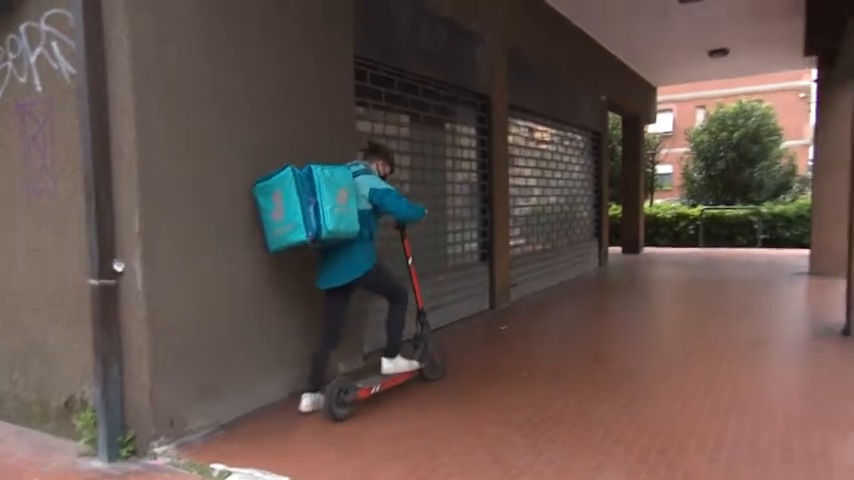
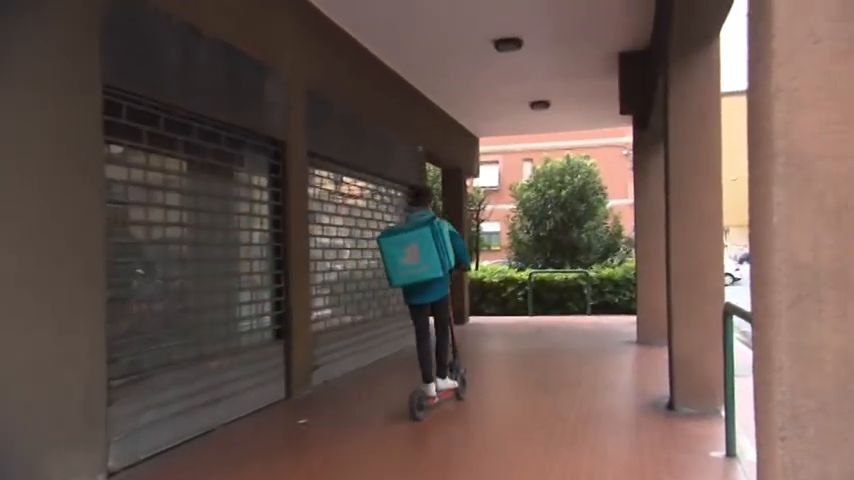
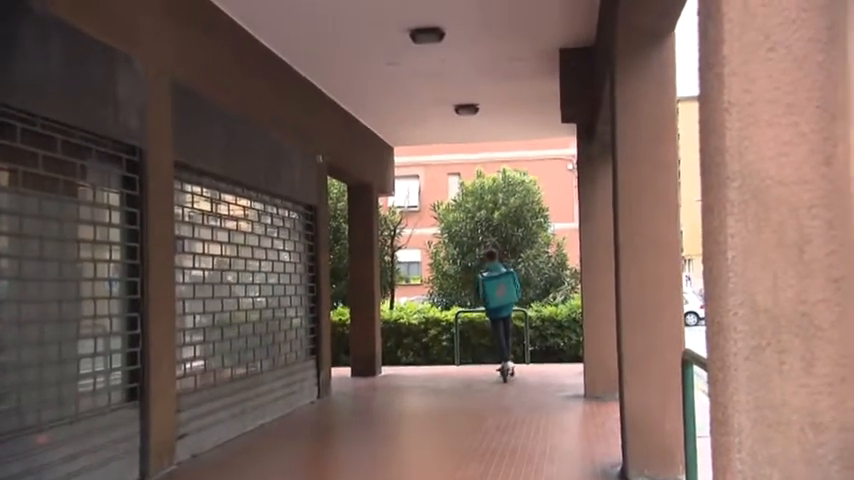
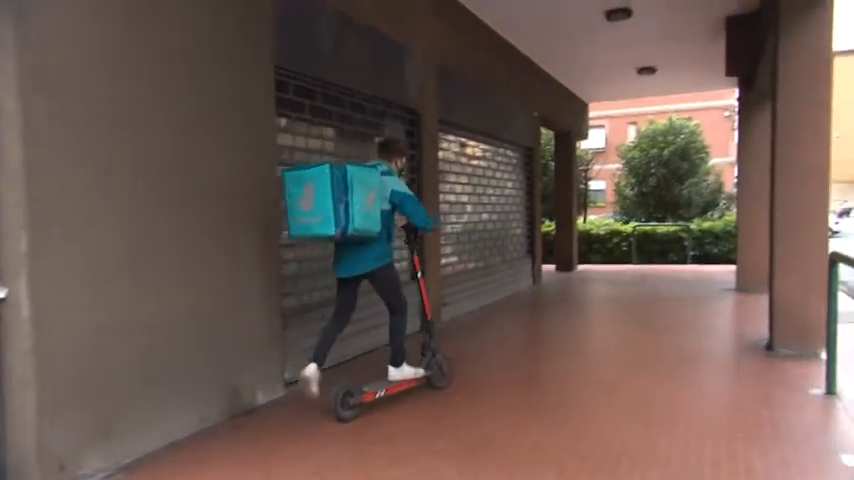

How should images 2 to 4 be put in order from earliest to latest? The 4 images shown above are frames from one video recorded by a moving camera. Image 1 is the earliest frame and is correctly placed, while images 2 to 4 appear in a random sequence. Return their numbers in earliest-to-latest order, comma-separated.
4, 2, 3
